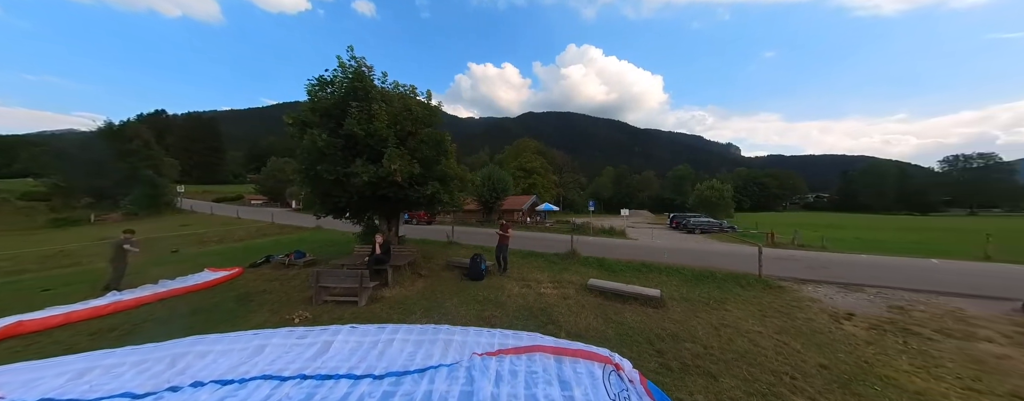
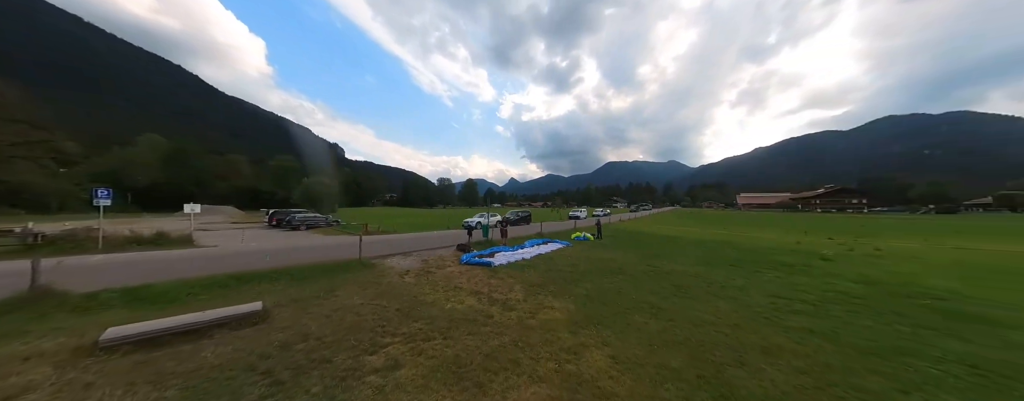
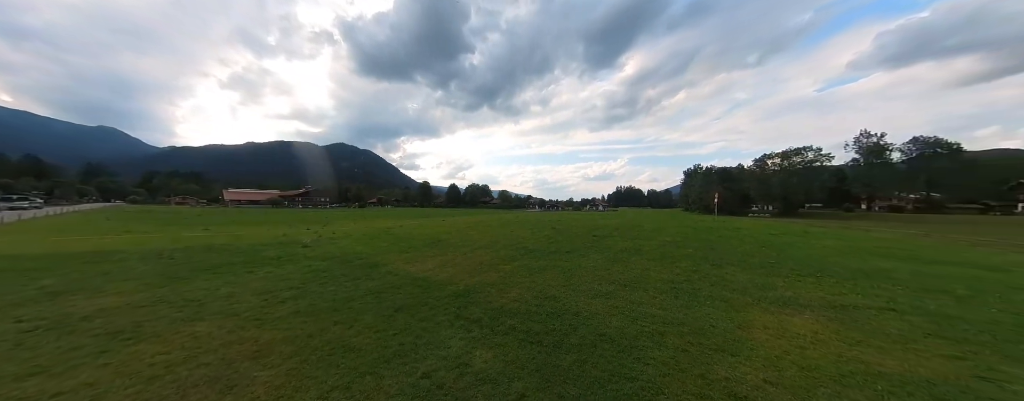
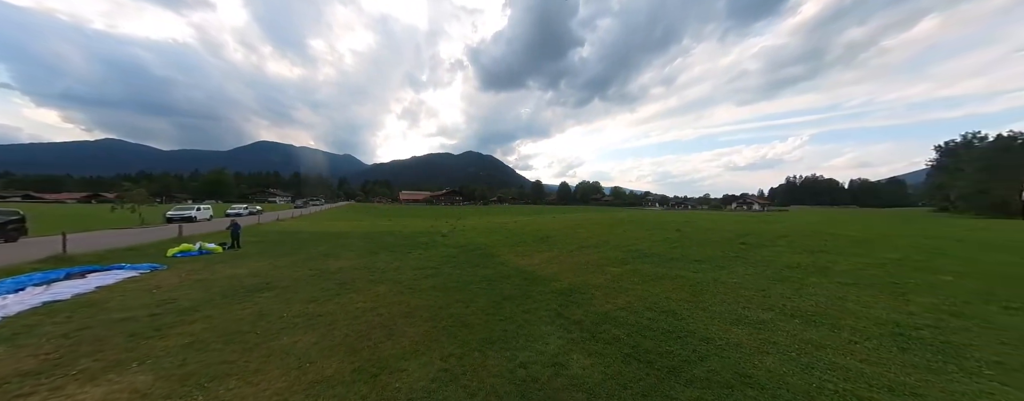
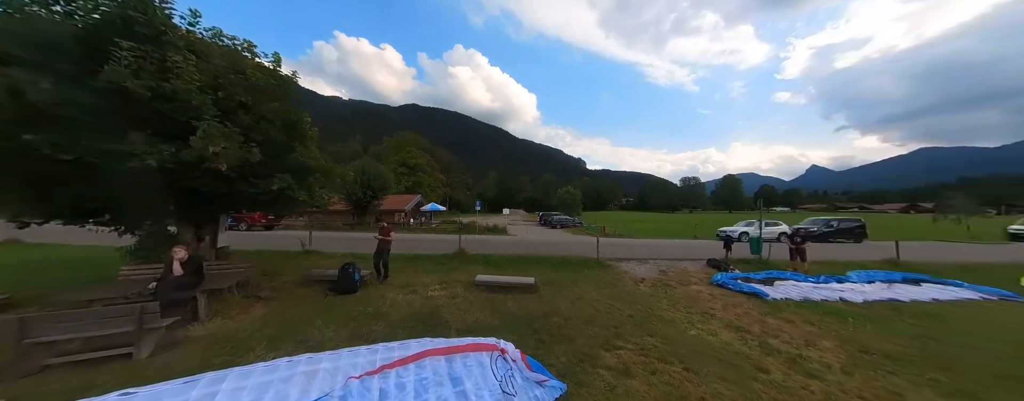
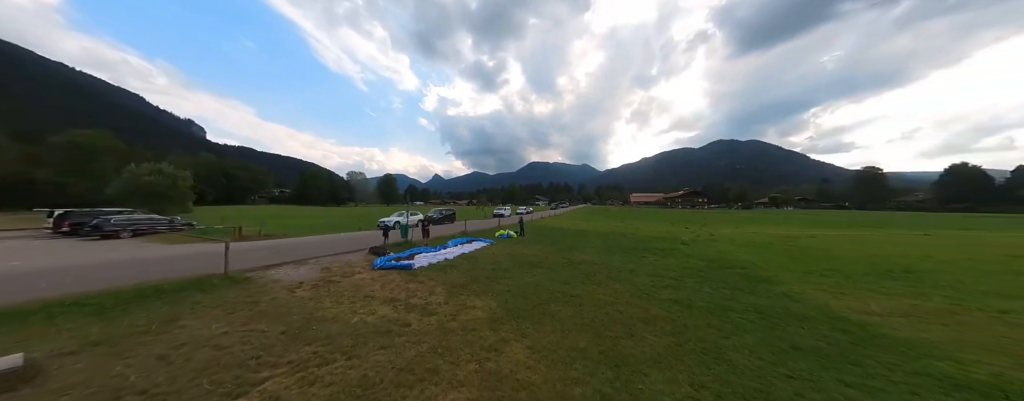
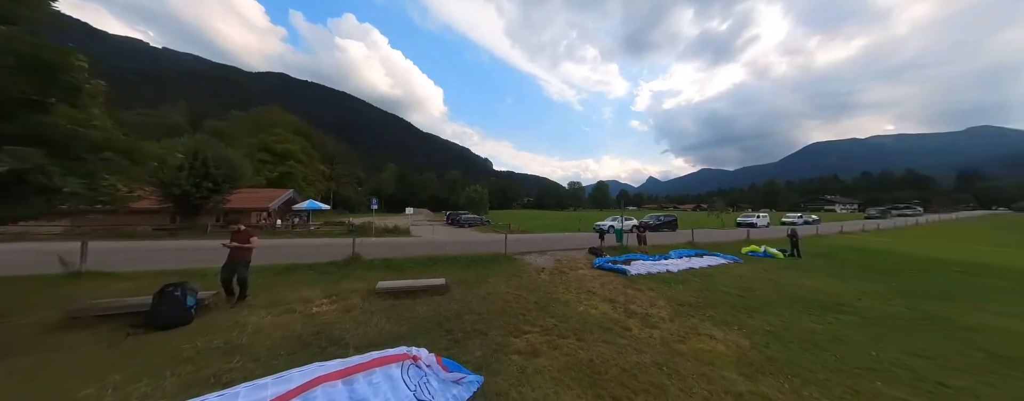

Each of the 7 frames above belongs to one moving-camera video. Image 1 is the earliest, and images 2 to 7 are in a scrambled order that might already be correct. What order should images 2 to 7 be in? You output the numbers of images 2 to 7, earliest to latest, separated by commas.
5, 7, 2, 6, 4, 3
